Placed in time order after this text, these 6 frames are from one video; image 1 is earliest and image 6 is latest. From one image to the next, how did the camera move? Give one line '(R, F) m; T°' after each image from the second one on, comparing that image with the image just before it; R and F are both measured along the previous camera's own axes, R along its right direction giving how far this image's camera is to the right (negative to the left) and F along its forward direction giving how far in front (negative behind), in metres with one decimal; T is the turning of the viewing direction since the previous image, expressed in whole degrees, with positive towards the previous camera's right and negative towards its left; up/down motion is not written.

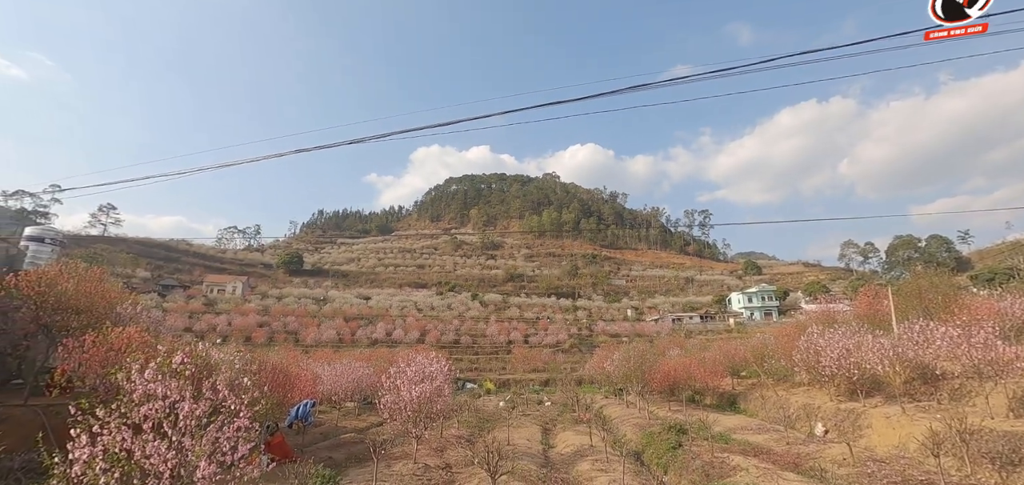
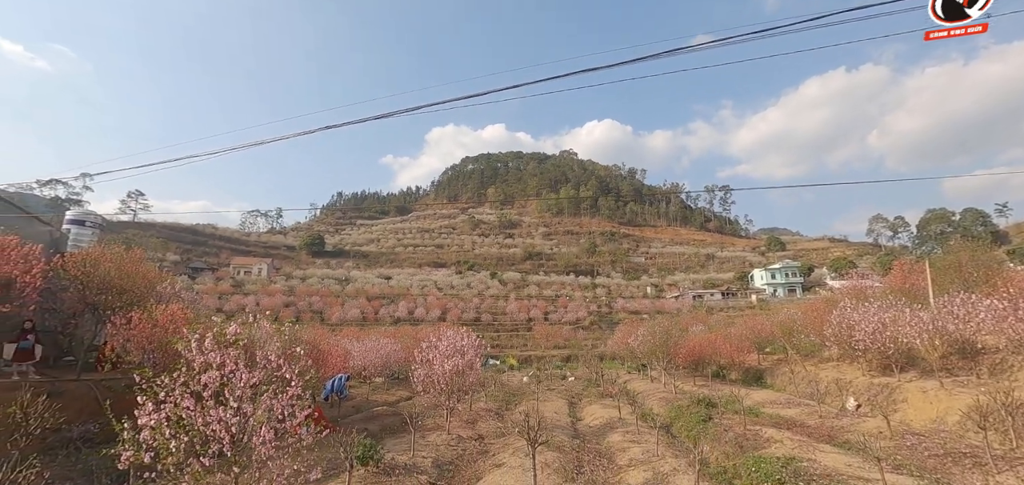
(-0.4, 0.0) m; -2°
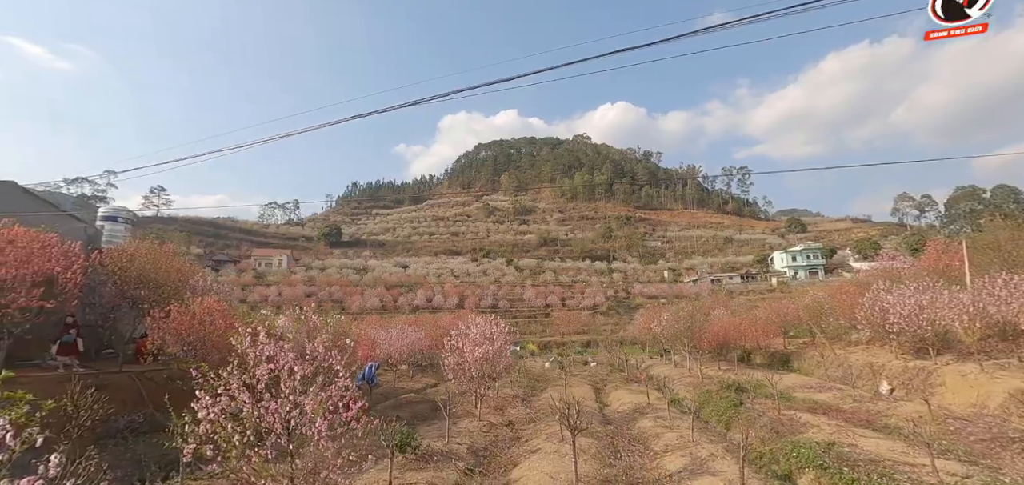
(-0.4, 0.0) m; -2°
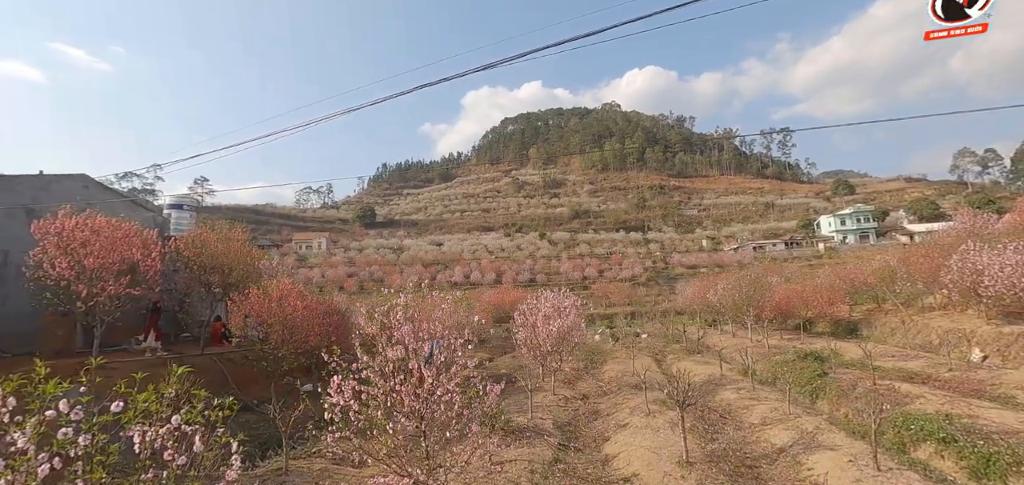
(-1.2, +0.3) m; -4°
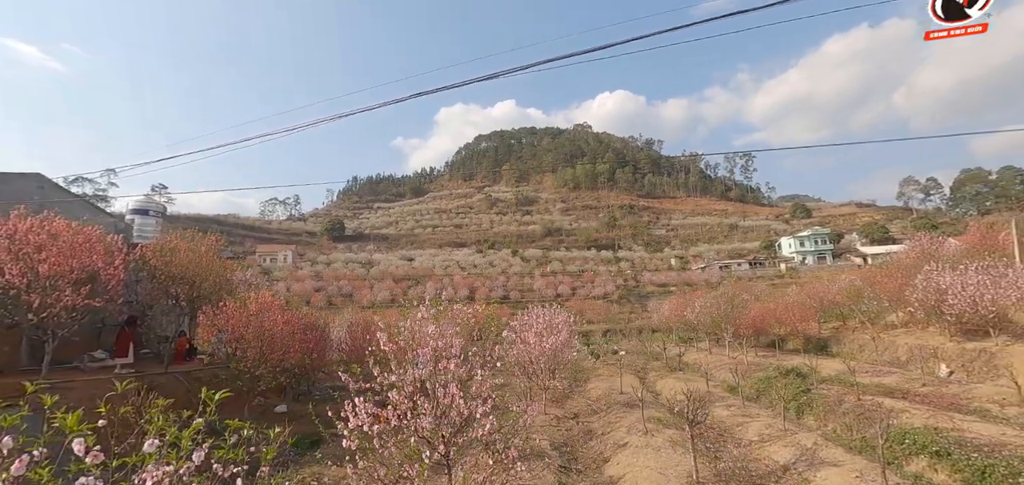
(-0.6, +0.3) m; +4°
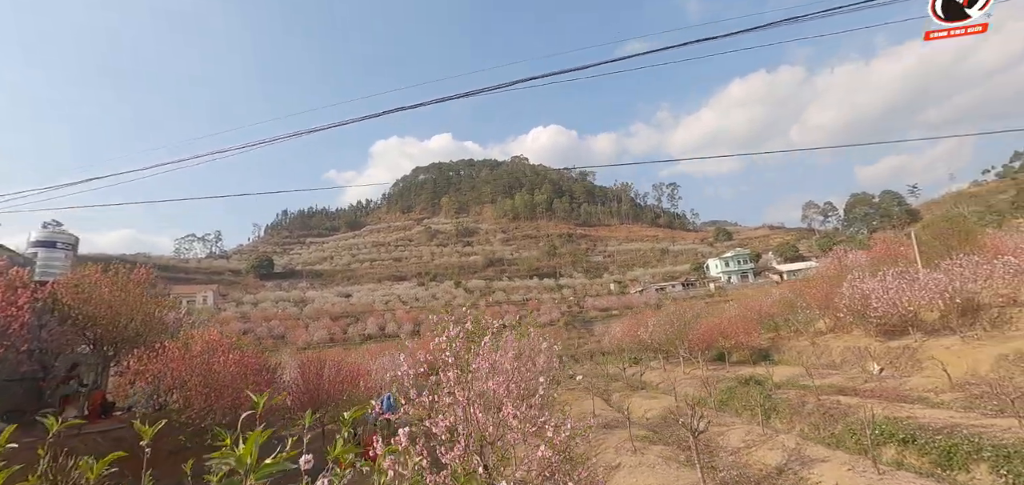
(-0.9, +0.3) m; +8°
